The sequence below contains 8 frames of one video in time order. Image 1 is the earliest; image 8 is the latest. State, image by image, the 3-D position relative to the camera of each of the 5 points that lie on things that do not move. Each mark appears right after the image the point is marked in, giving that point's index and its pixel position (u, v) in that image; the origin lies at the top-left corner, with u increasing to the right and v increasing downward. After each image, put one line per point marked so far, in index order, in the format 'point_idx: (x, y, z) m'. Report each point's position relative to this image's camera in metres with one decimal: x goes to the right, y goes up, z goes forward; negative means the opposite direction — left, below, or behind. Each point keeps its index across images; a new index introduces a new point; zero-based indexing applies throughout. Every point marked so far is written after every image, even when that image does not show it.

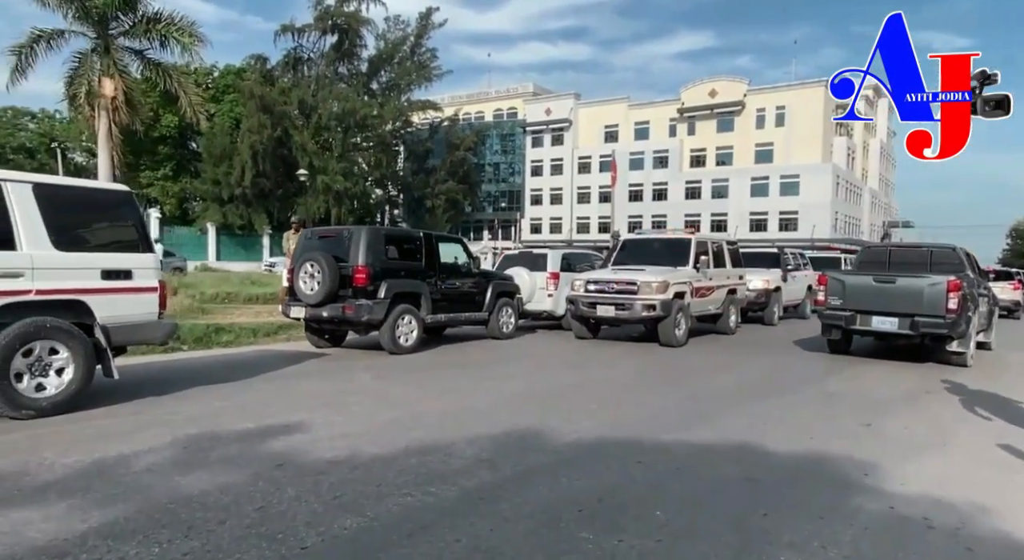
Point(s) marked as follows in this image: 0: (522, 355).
0: (+0.2, -1.4, +11.5) m
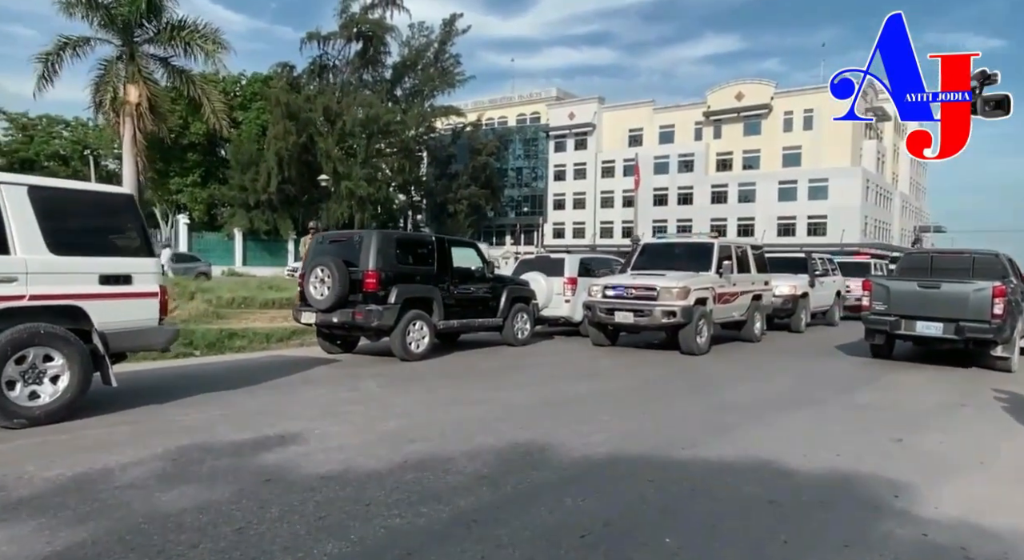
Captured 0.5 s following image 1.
0: (+0.4, -1.5, +11.2) m
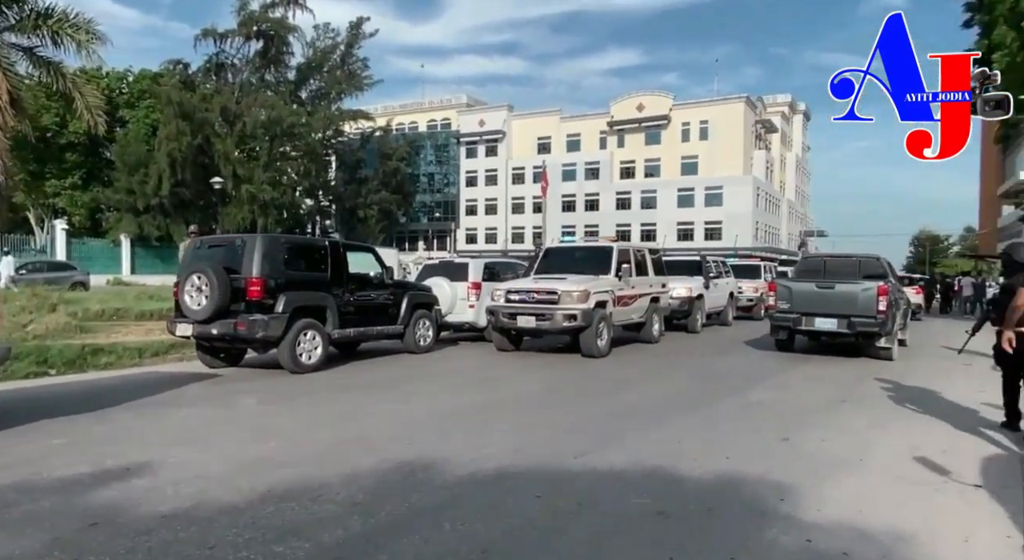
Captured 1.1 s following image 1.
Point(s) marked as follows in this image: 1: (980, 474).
0: (-1.3, -1.6, +10.8) m
1: (+3.7, -1.6, +4.9) m
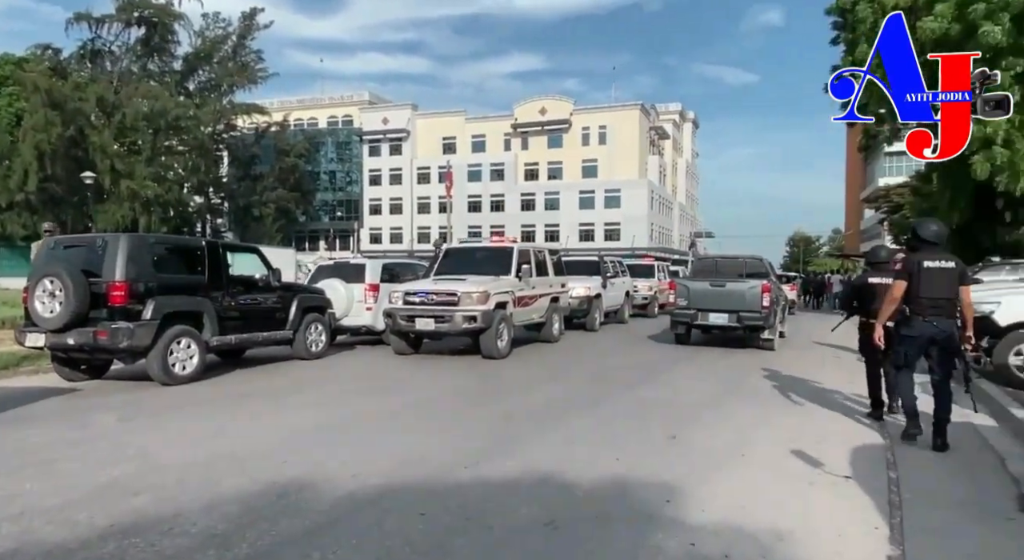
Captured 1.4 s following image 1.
0: (-3.1, -1.6, +10.2) m
1: (+2.8, -1.6, +5.2) m
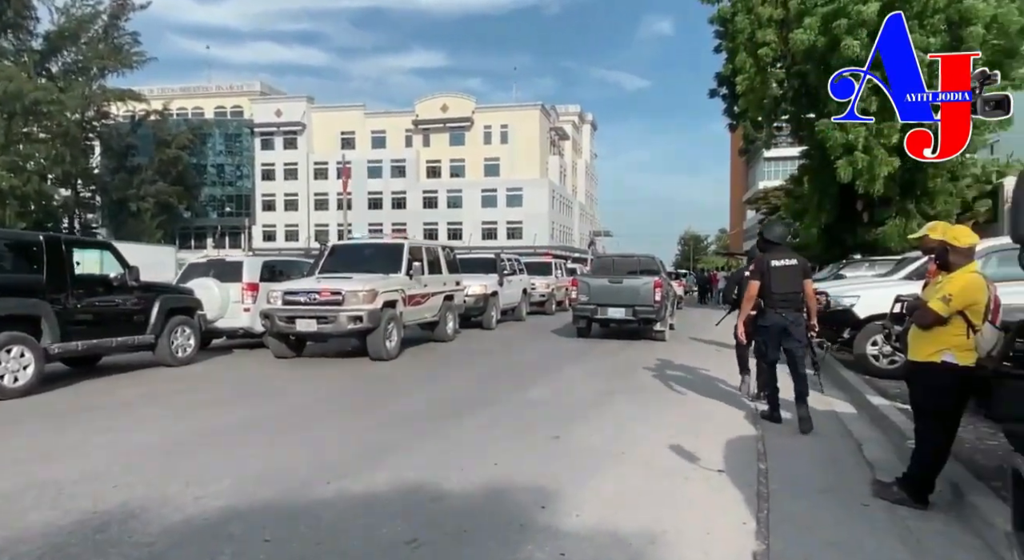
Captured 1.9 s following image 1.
0: (-4.8, -1.6, +9.3) m
1: (+1.8, -1.5, +5.2) m
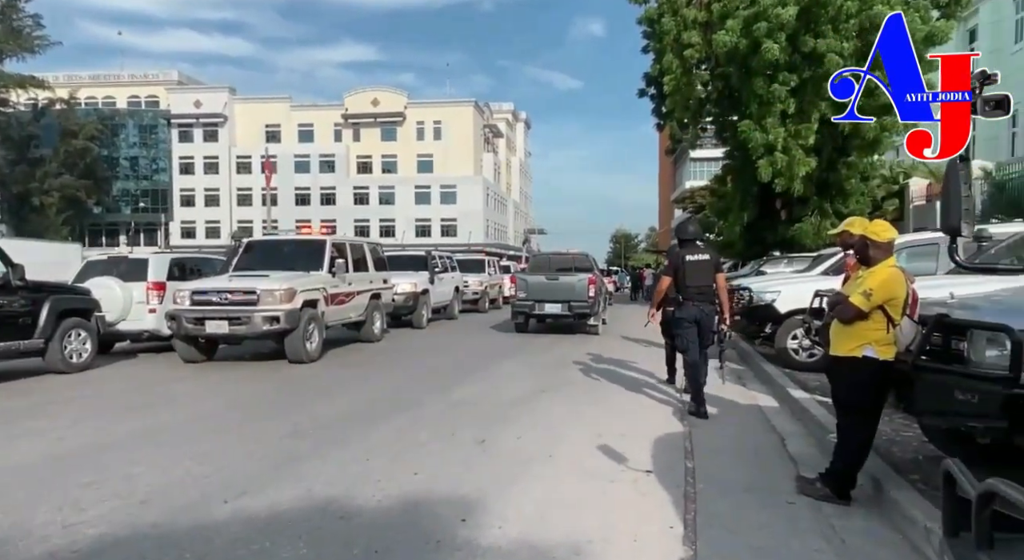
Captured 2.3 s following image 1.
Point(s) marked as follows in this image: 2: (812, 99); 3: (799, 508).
0: (-5.9, -1.6, +8.4) m
1: (+1.2, -1.5, +5.1) m
2: (+9.5, +5.7, +19.4) m
3: (+2.0, -1.6, +4.2) m
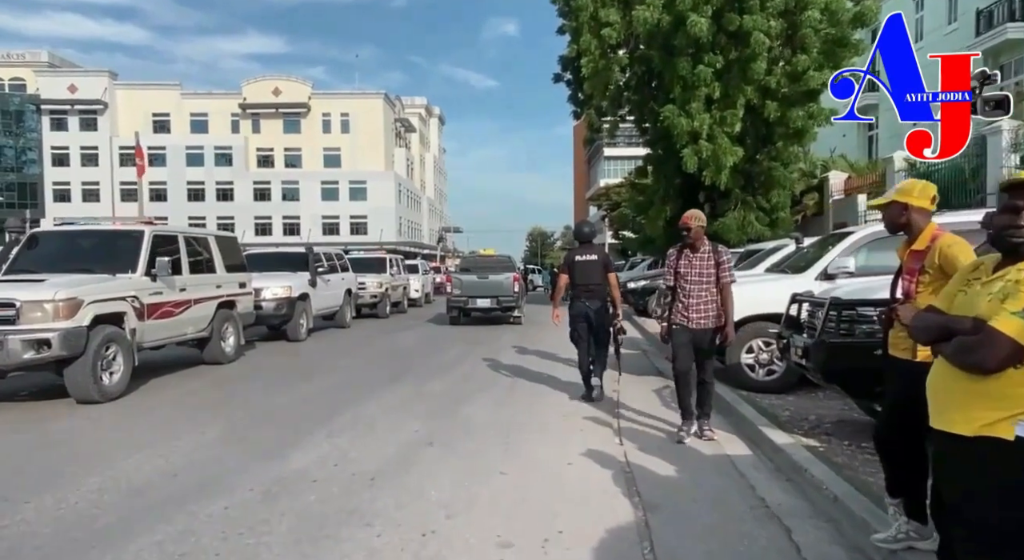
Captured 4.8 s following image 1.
0: (-7.0, -1.7, +5.2) m
1: (+0.4, -1.5, +2.8) m
2: (+6.7, +5.8, +18.1) m
3: (+1.3, -1.6, +2.0) m
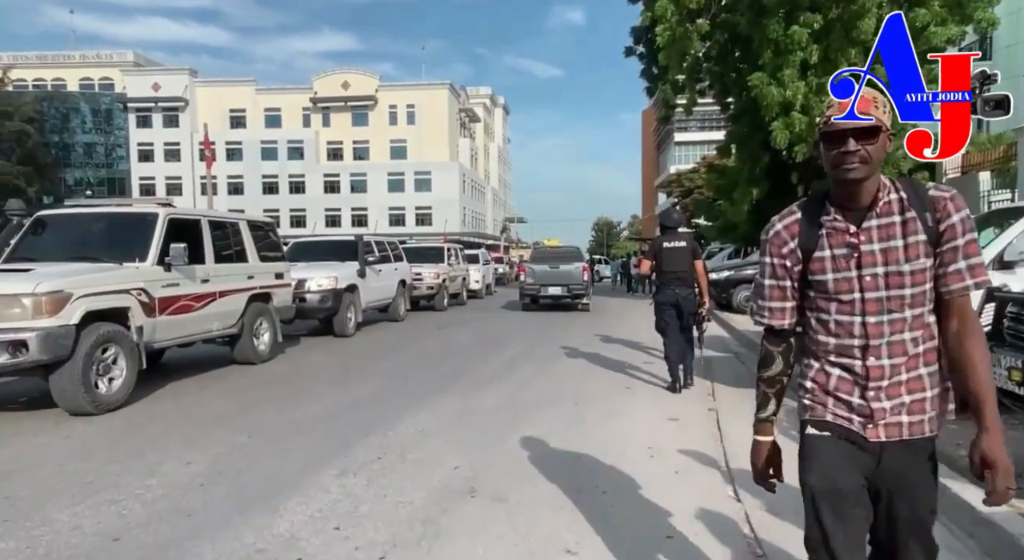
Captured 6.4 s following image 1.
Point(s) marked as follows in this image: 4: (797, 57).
0: (-6.5, -1.6, +4.4) m
1: (+0.6, -1.5, +1.3) m
2: (+8.4, +6.0, +15.7) m
3: (+1.4, -1.6, +0.4) m
4: (+7.4, +5.8, +15.9) m
